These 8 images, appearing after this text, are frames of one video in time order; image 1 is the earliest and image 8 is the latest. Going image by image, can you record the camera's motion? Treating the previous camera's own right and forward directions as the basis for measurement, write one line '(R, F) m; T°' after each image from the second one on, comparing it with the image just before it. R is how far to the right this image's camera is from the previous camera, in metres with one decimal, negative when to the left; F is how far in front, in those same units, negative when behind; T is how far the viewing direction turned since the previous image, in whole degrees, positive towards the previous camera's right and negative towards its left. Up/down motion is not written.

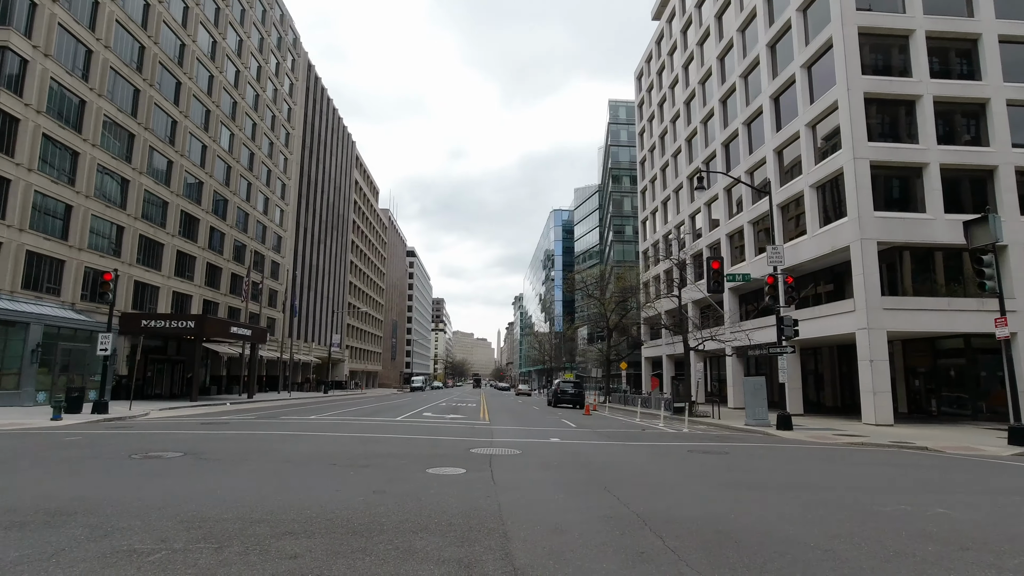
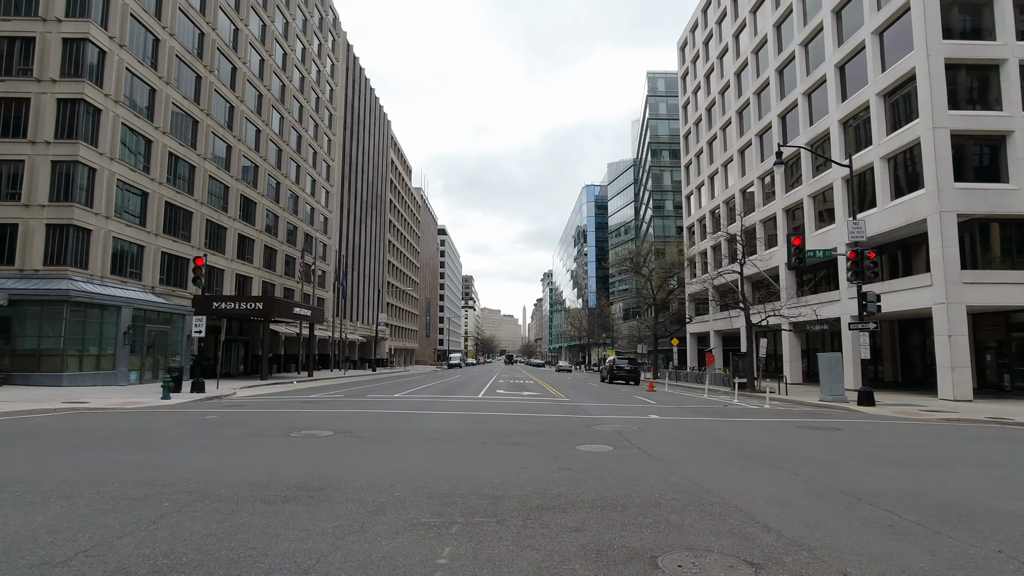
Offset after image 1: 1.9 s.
(-1.9, -0.3) m; -3°
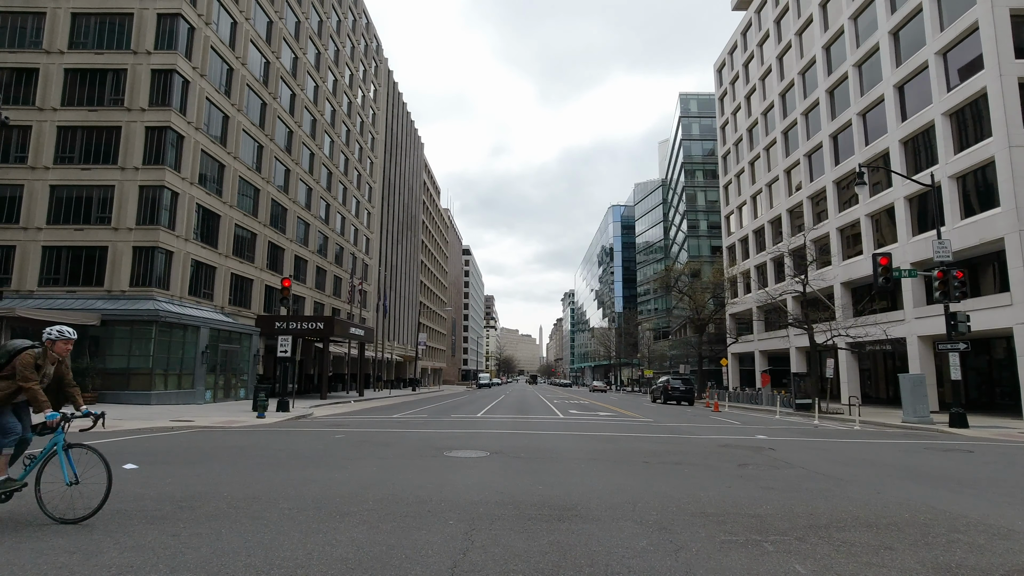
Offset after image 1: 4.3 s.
(-2.3, -0.3) m; -2°
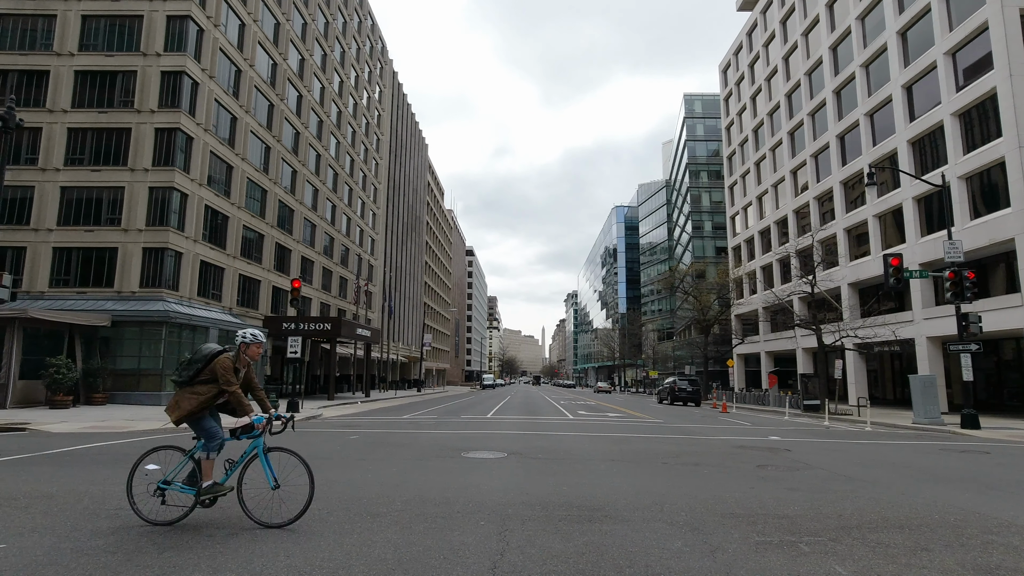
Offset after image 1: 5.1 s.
(-0.3, 0.0) m; 0°
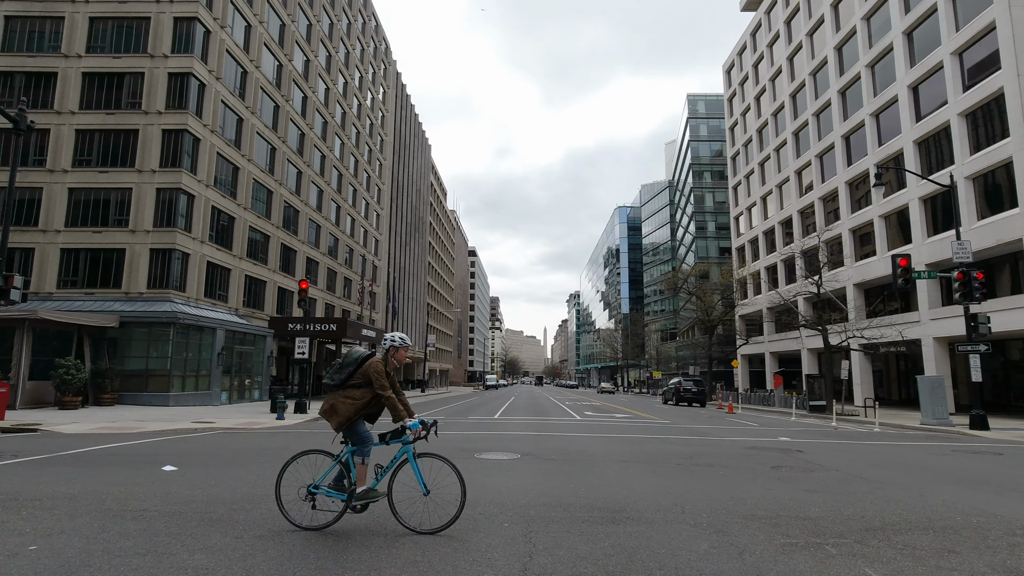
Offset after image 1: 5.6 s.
(-0.2, 0.0) m; 0°
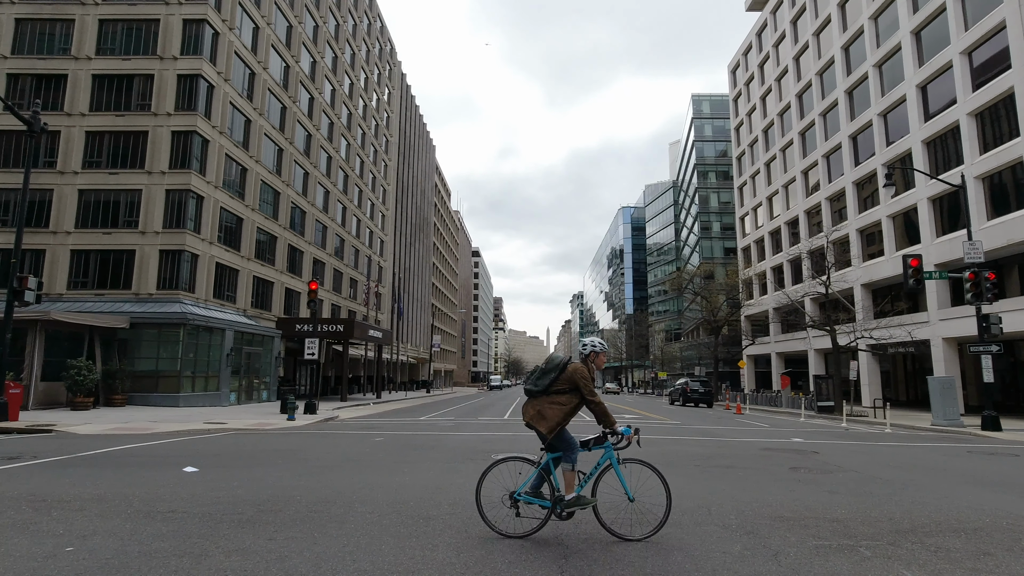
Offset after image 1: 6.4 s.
(-0.2, 0.0) m; 0°
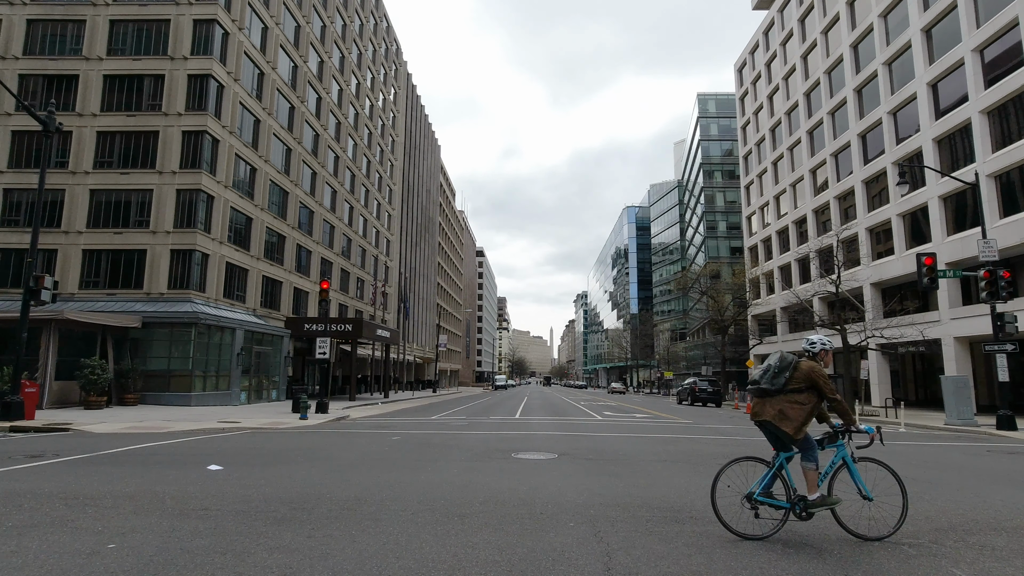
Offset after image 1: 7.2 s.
(-0.3, 0.0) m; 0°
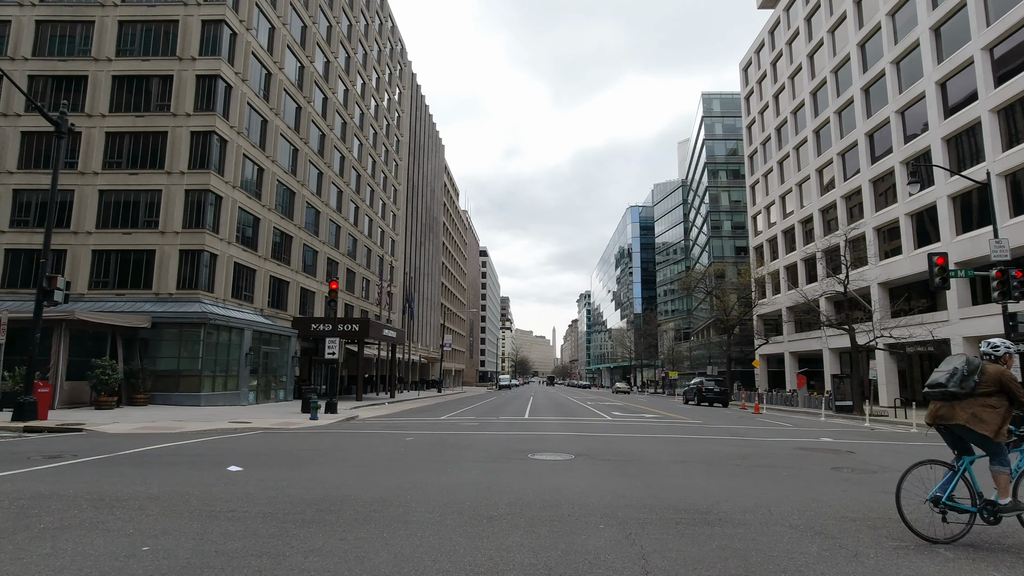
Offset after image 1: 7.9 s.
(-0.2, 0.0) m; 0°
